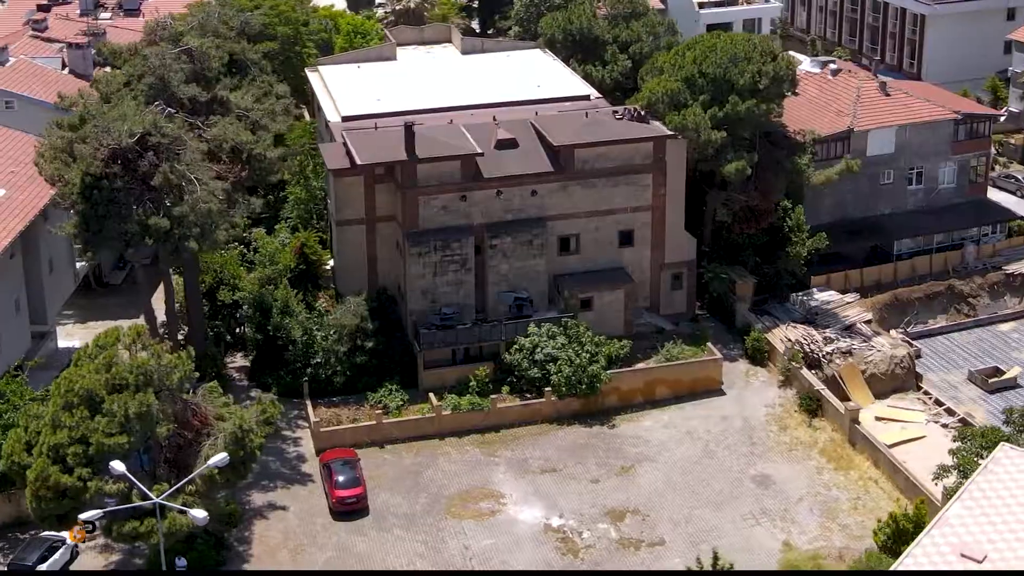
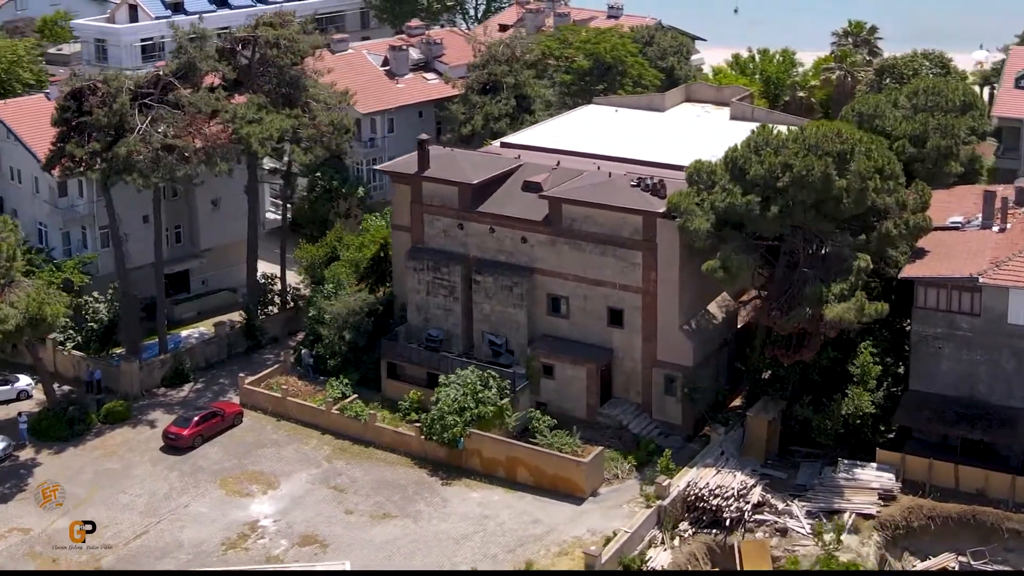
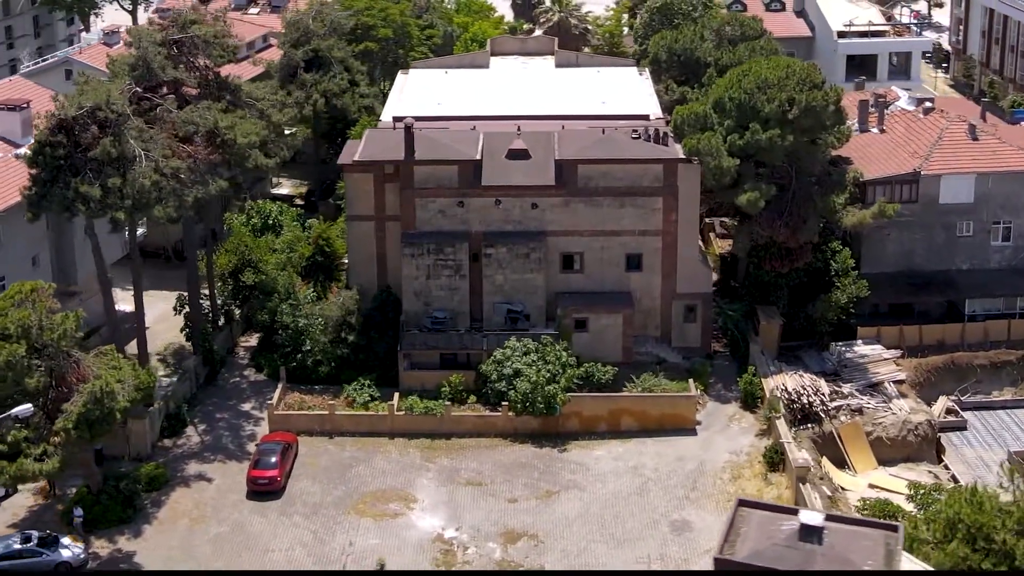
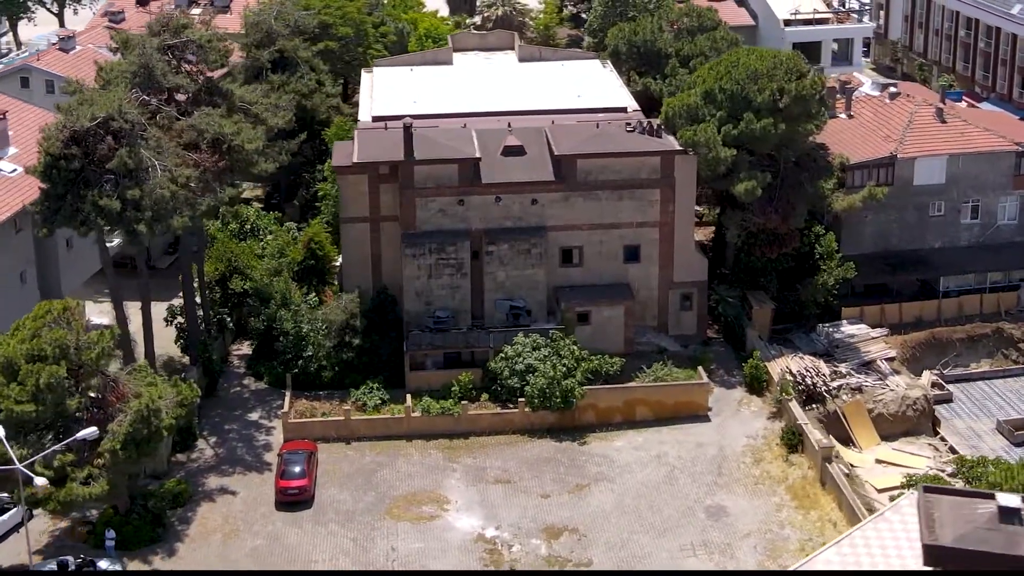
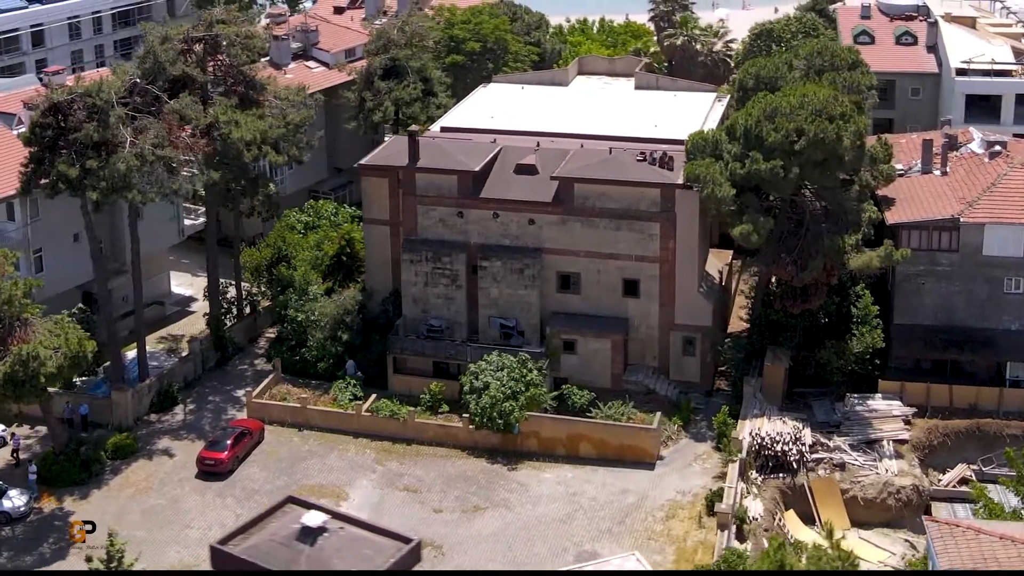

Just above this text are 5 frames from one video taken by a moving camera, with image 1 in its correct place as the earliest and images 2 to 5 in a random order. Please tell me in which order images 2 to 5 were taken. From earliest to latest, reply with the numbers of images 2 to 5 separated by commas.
4, 3, 5, 2
